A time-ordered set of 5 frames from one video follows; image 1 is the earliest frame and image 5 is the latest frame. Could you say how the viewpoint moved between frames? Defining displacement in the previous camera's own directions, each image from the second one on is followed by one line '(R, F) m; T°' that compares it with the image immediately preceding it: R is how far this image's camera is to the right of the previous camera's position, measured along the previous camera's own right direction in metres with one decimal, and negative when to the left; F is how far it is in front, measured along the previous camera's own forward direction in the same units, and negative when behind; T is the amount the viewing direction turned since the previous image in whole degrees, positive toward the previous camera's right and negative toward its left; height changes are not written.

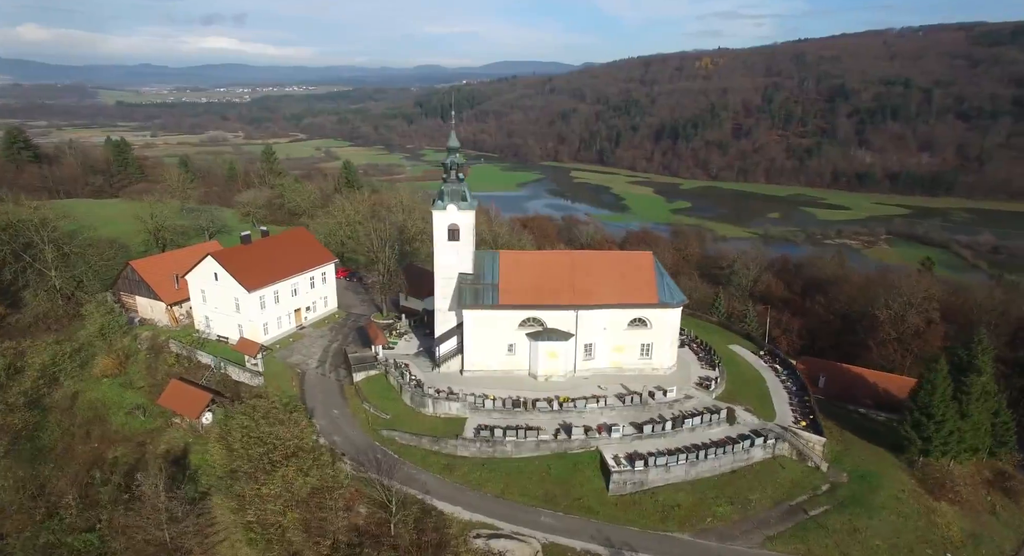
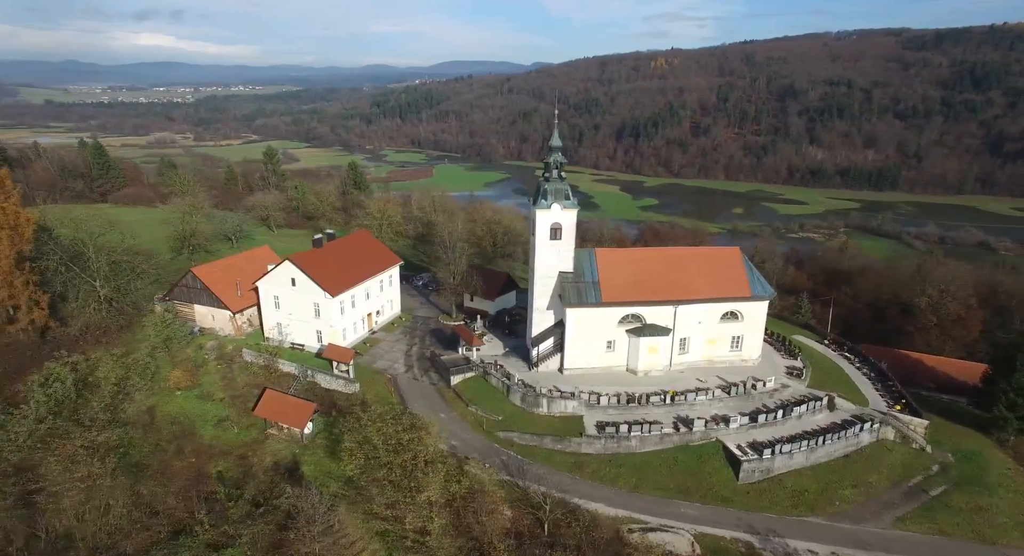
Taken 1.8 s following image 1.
(-8.0, +0.3) m; +4°
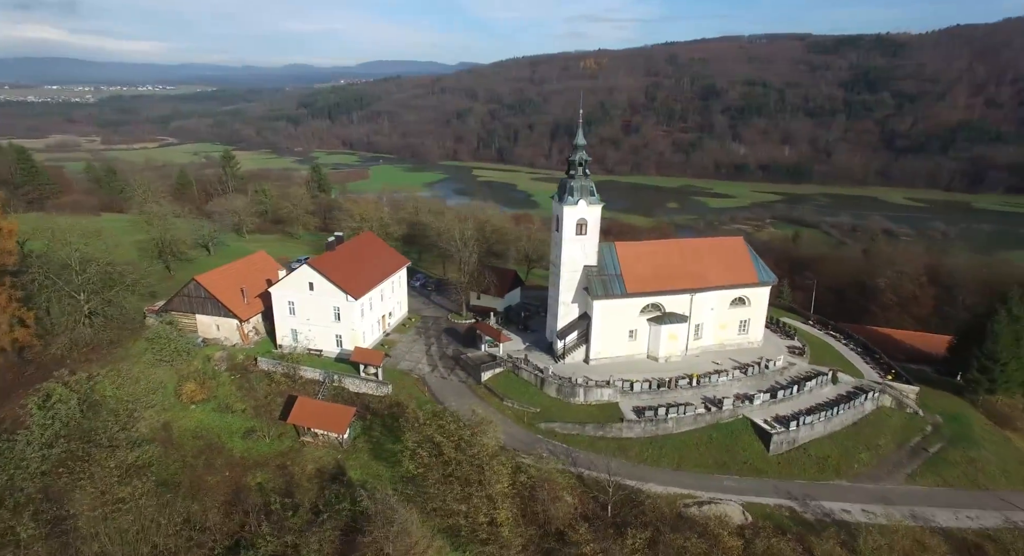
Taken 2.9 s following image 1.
(-5.2, -0.4) m; +6°
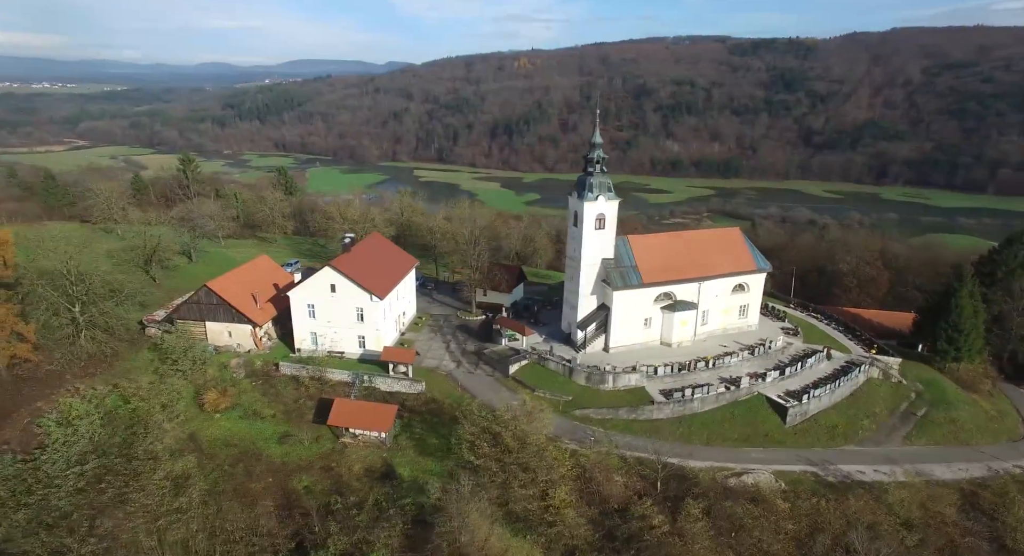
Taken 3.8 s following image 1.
(-5.0, -0.7) m; +6°
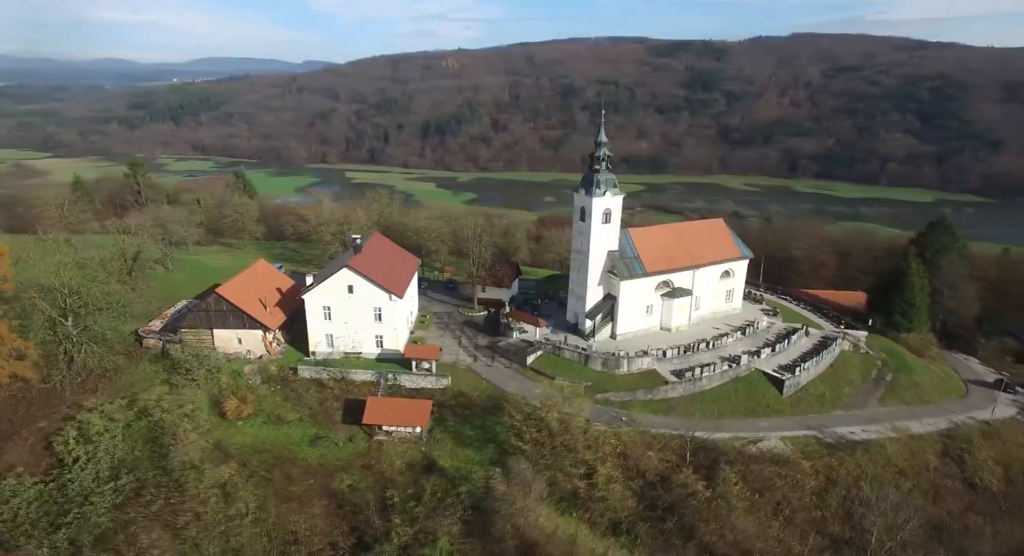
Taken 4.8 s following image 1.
(-4.9, -1.0) m; +7°
